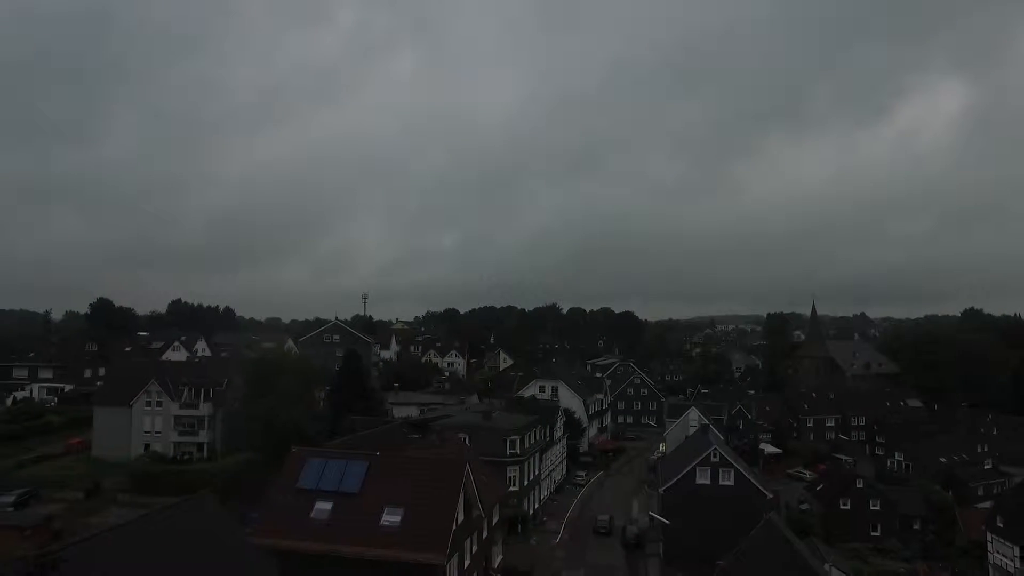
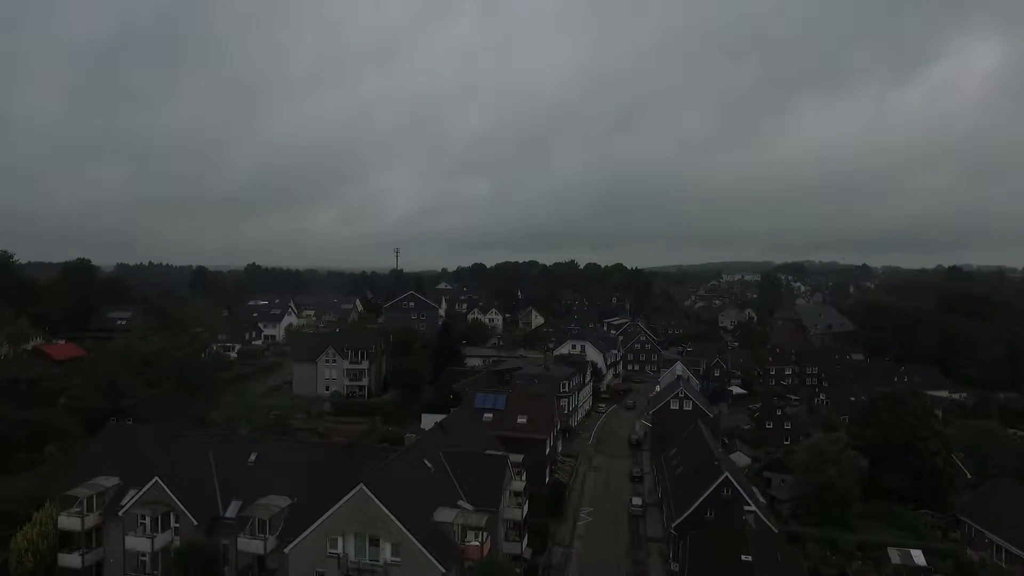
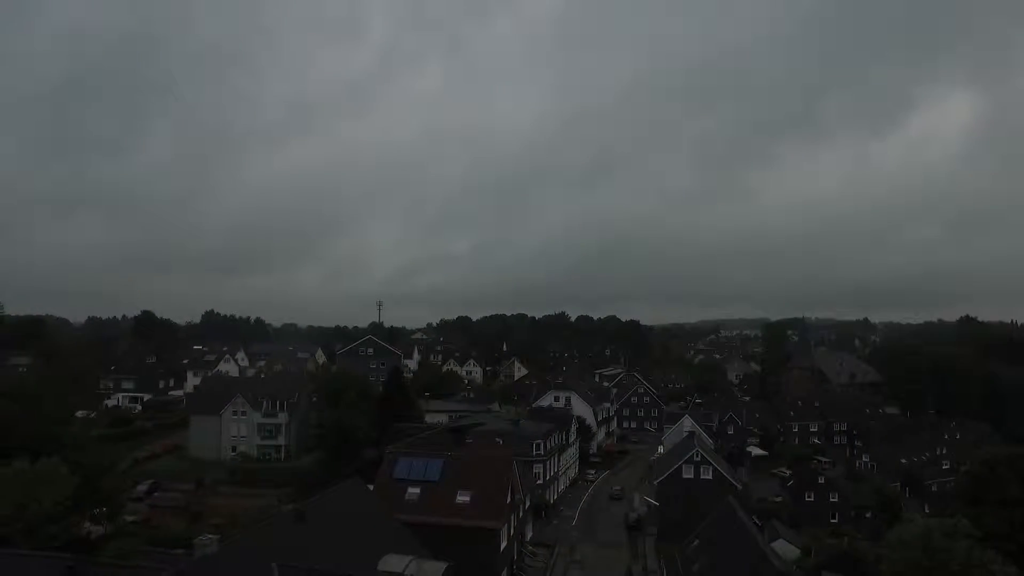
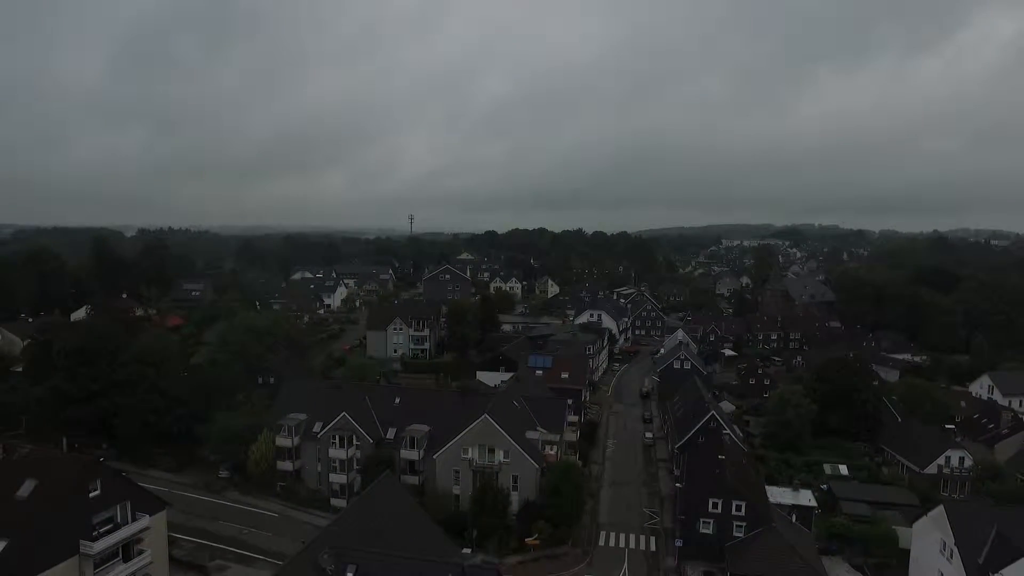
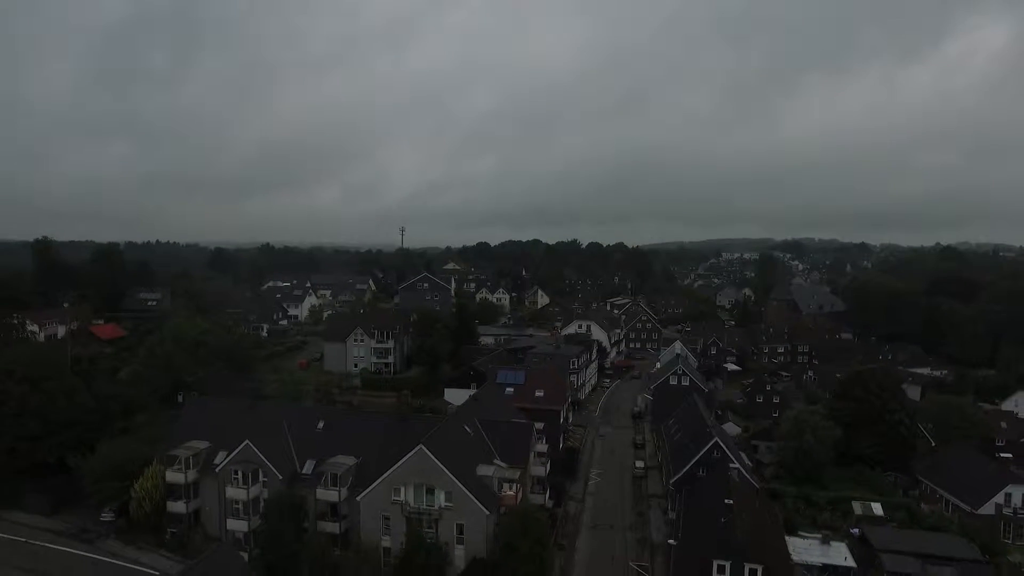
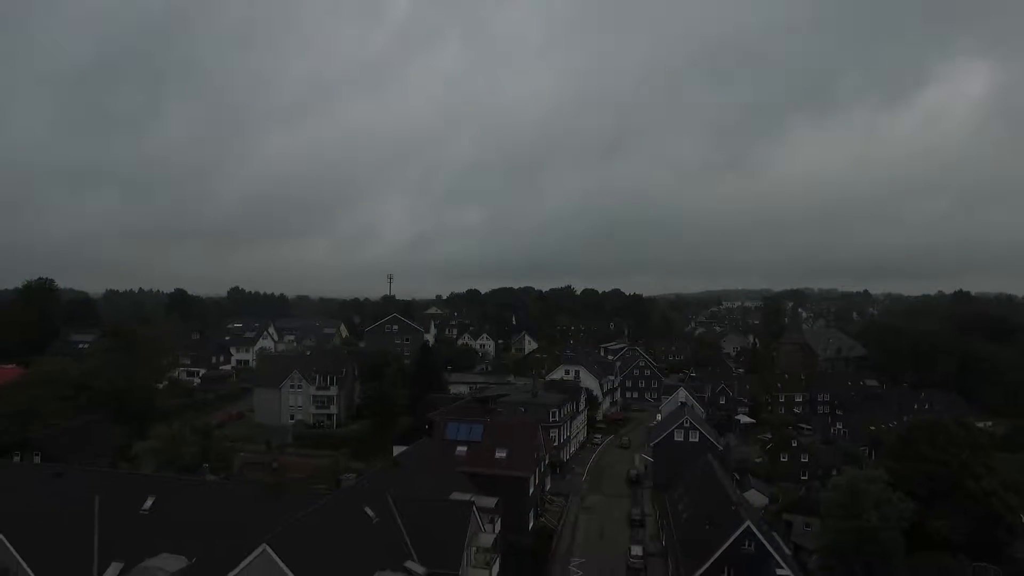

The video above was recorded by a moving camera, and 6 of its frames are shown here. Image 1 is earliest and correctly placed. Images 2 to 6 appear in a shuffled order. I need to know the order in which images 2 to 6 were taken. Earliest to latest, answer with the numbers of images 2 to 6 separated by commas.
3, 6, 2, 5, 4
